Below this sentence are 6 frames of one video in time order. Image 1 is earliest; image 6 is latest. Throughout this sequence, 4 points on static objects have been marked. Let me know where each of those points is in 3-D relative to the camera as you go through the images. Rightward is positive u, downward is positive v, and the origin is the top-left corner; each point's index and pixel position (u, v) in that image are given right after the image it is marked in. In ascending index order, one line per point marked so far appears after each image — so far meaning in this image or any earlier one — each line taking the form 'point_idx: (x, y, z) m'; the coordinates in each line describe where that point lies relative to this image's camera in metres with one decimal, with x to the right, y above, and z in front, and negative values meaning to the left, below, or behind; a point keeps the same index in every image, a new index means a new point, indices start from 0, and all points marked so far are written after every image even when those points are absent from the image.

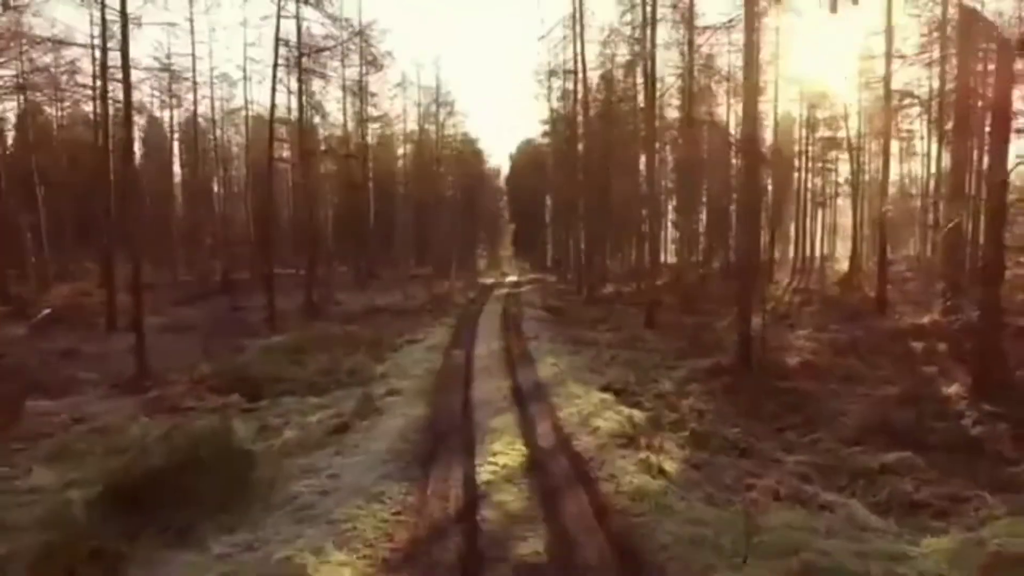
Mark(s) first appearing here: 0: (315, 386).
0: (-3.3, -1.7, +15.0) m
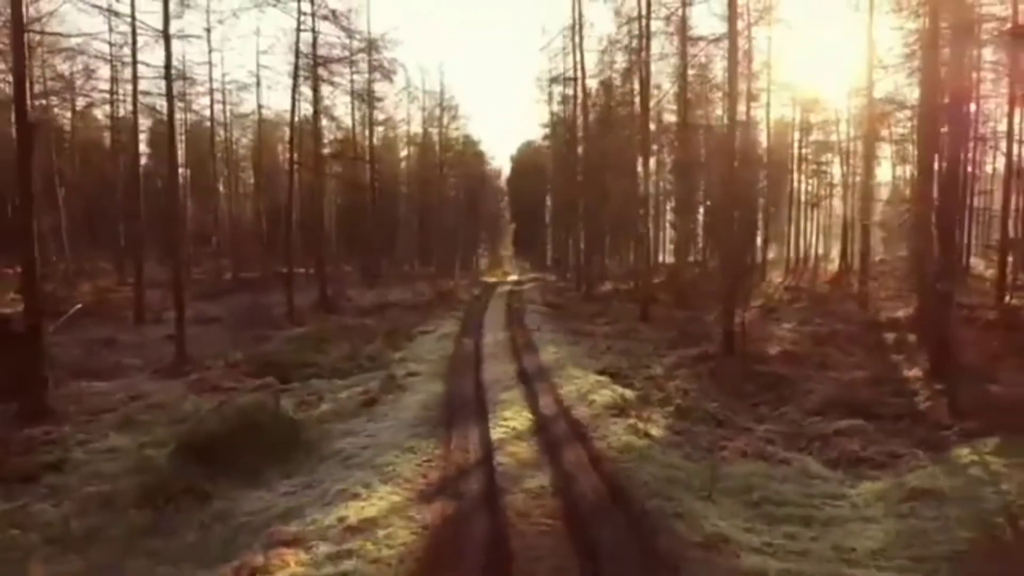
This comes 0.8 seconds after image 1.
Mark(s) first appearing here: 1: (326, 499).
0: (-3.2, -1.6, +16.6) m
1: (-1.7, -2.0, +8.2) m
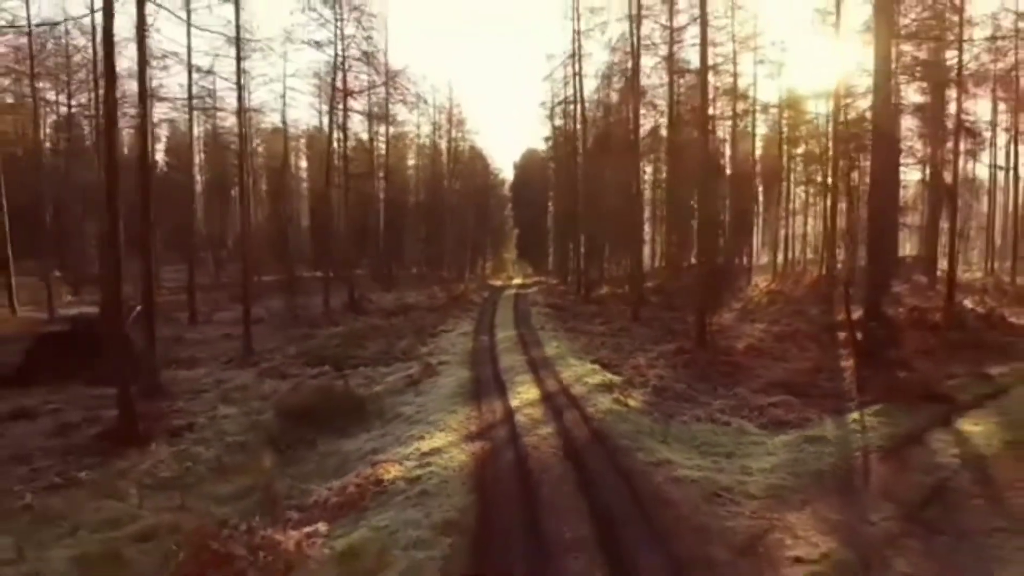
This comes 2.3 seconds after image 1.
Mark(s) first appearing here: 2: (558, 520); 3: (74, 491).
0: (-3.0, -1.7, +20.3) m
1: (-1.5, -2.1, +11.9) m
2: (+0.4, -2.2, +8.4) m
3: (-5.1, -2.4, +10.2) m
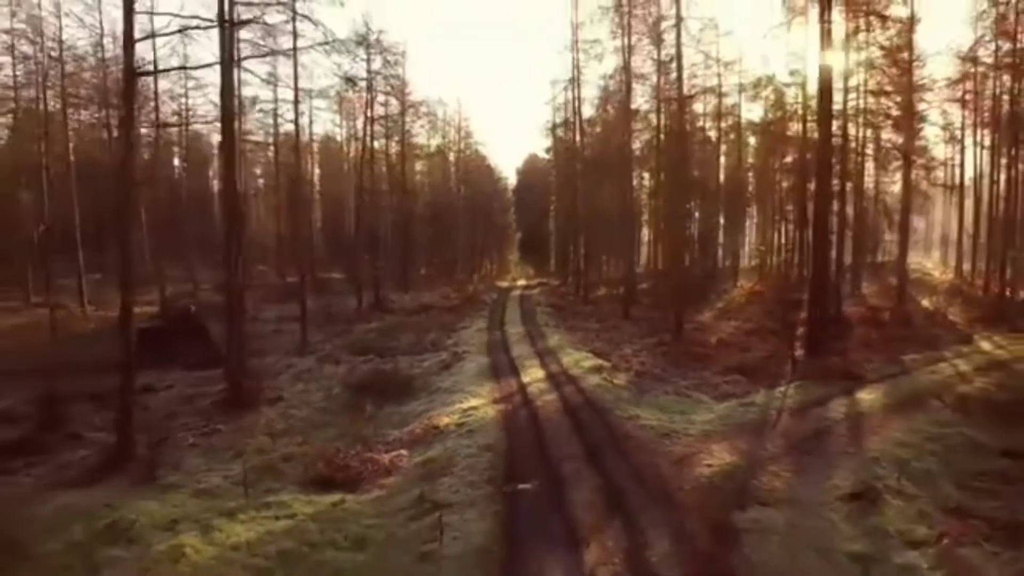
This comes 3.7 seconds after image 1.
0: (-2.7, -1.8, +24.8) m
1: (-1.3, -2.2, +16.4) m
2: (+0.7, -2.3, +12.9) m
3: (-4.9, -2.4, +14.6) m
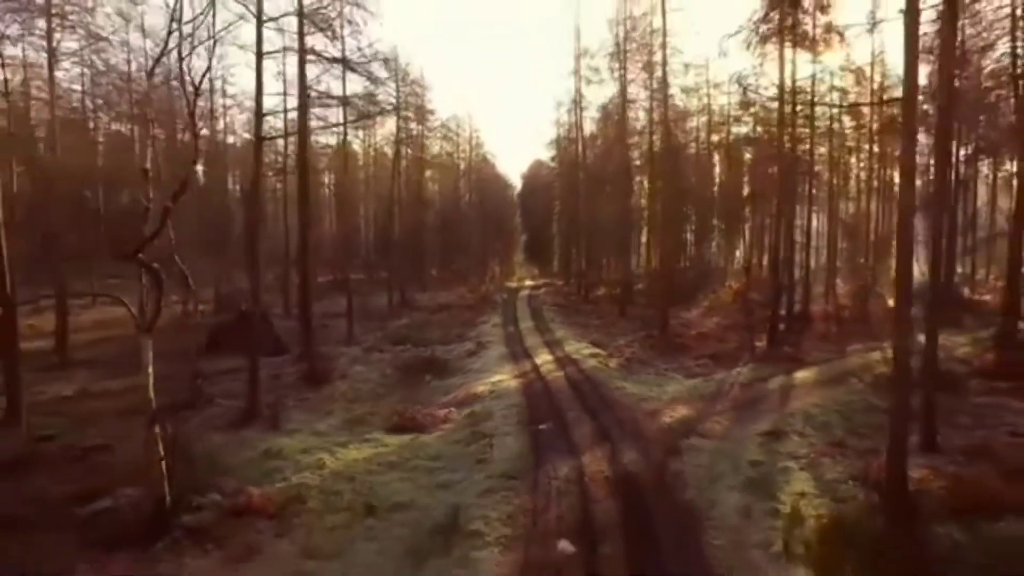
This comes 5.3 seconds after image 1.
0: (-2.3, -1.8, +29.8) m
1: (-0.9, -2.2, +21.4) m
2: (+1.1, -2.4, +17.8) m
3: (-4.5, -2.5, +19.6) m
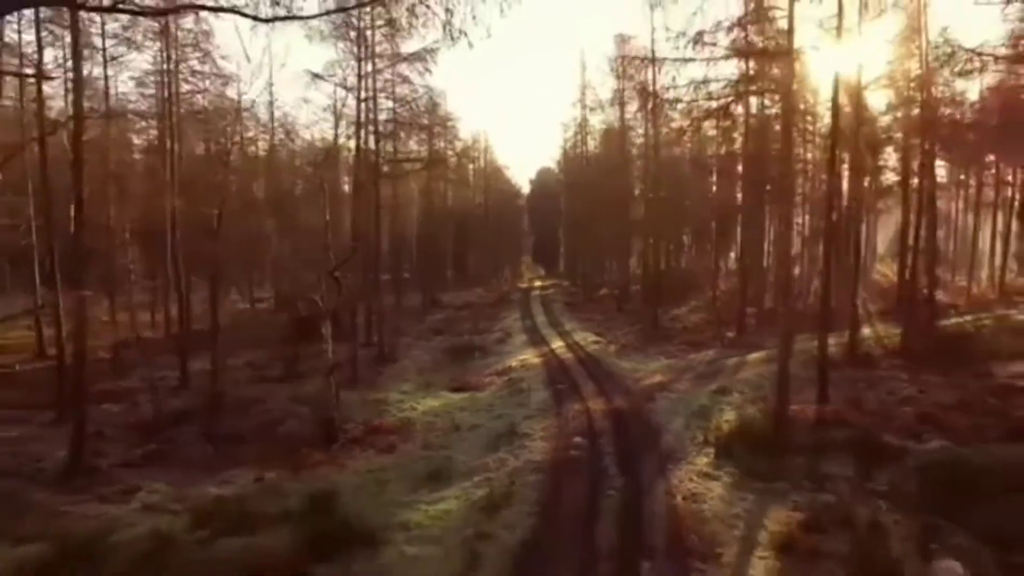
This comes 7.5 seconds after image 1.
0: (-1.5, -1.9, +36.8) m
1: (-0.1, -2.3, +28.4) m
2: (+1.8, -2.4, +24.8) m
3: (-3.7, -2.6, +26.6) m
